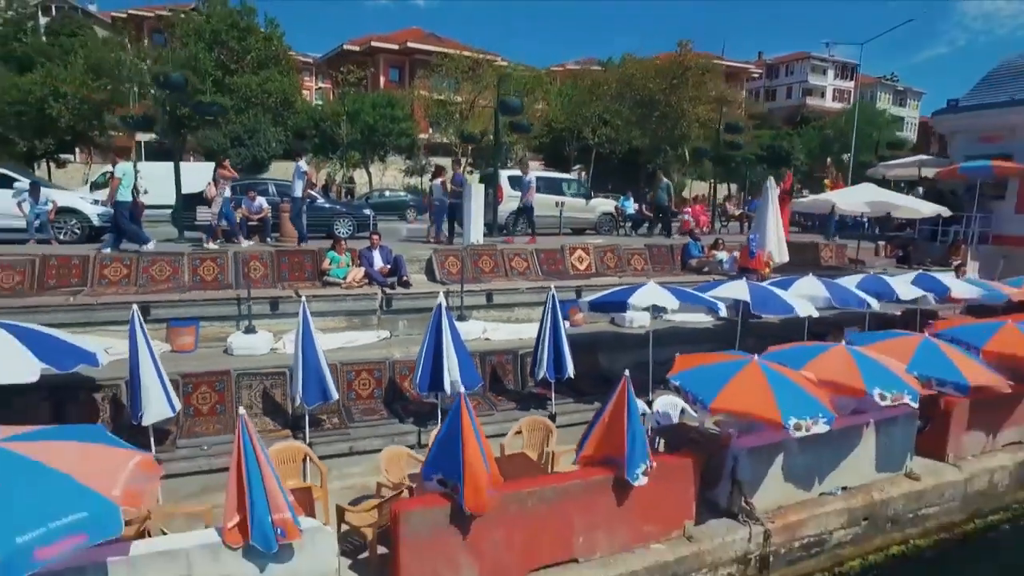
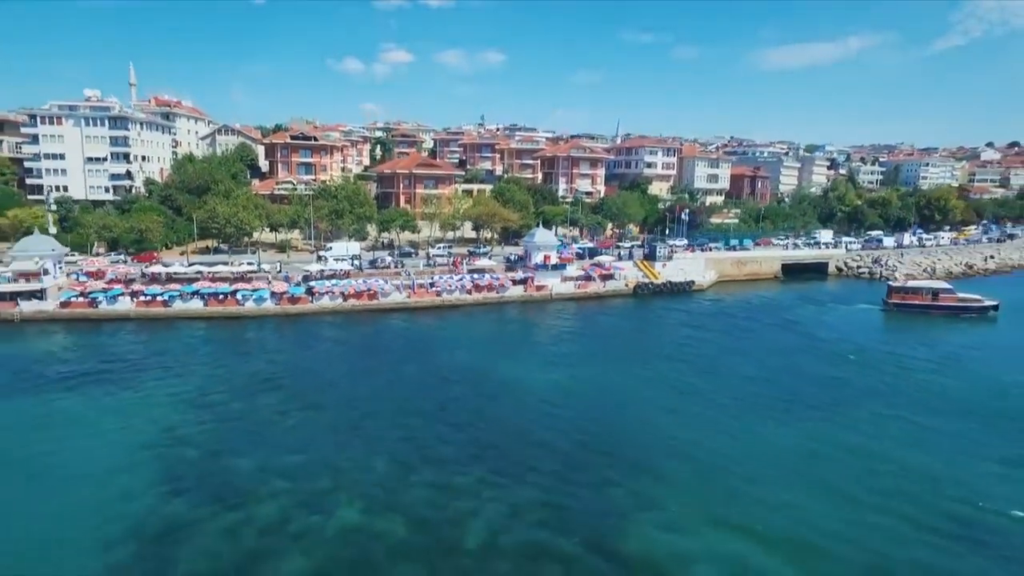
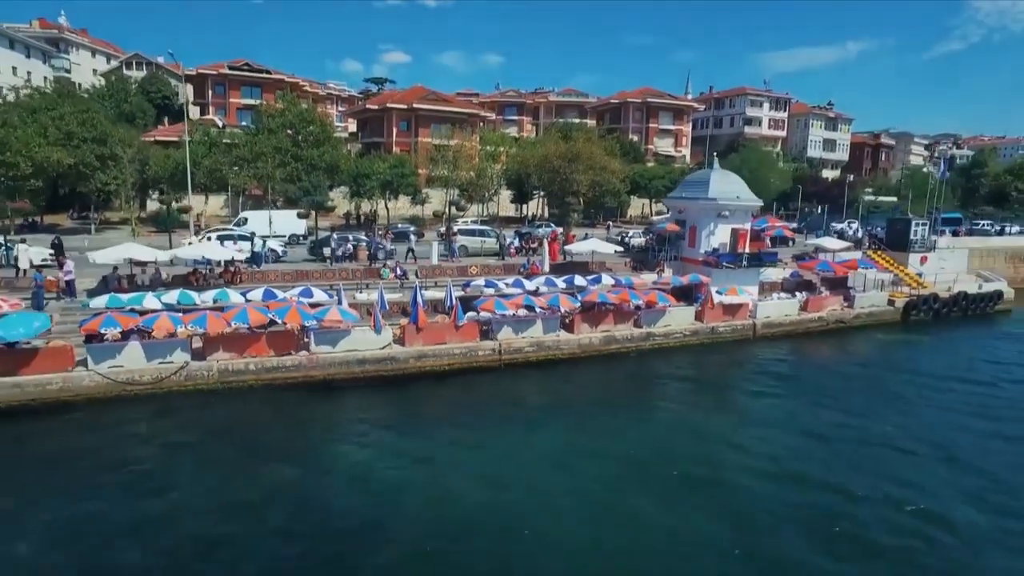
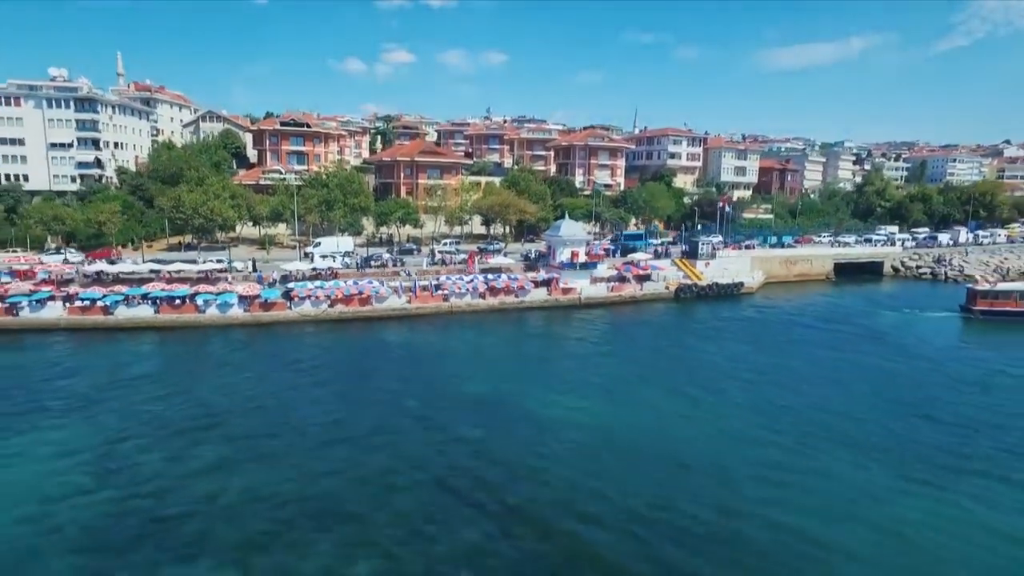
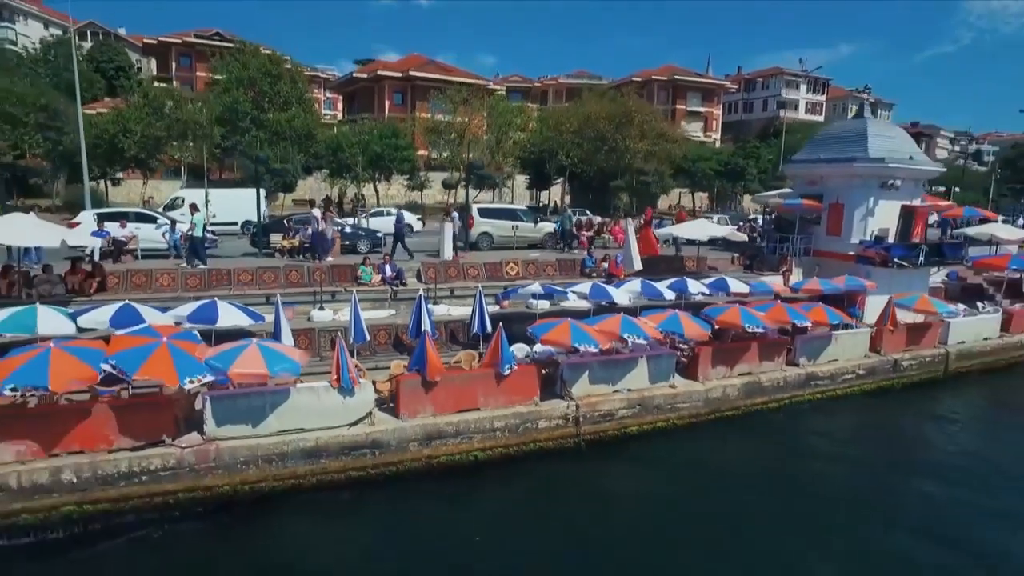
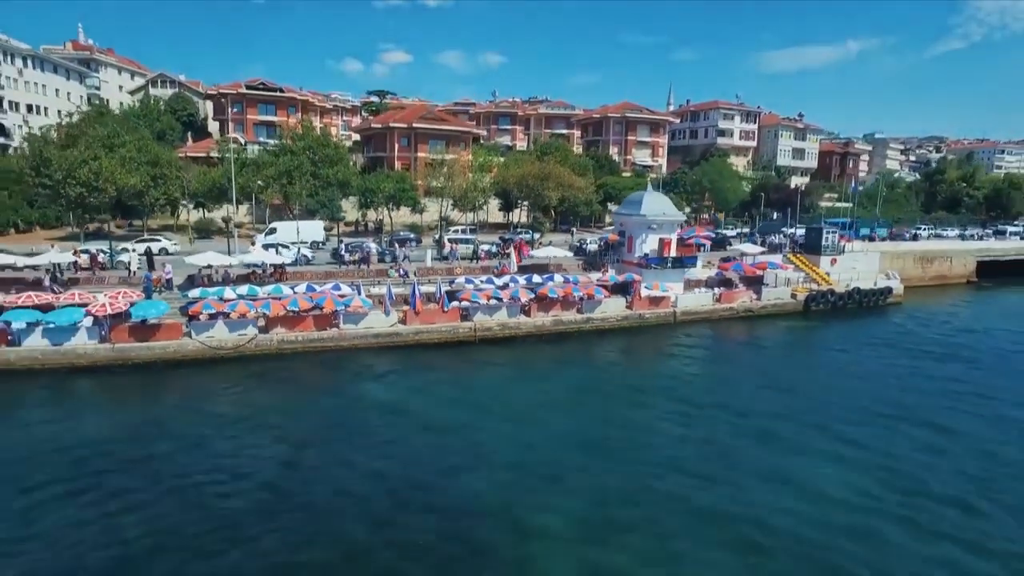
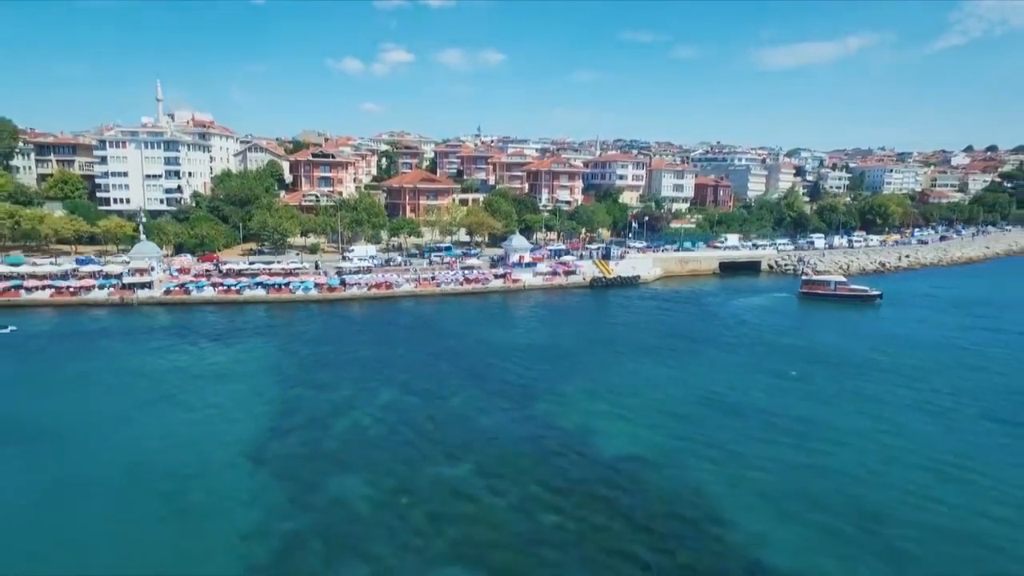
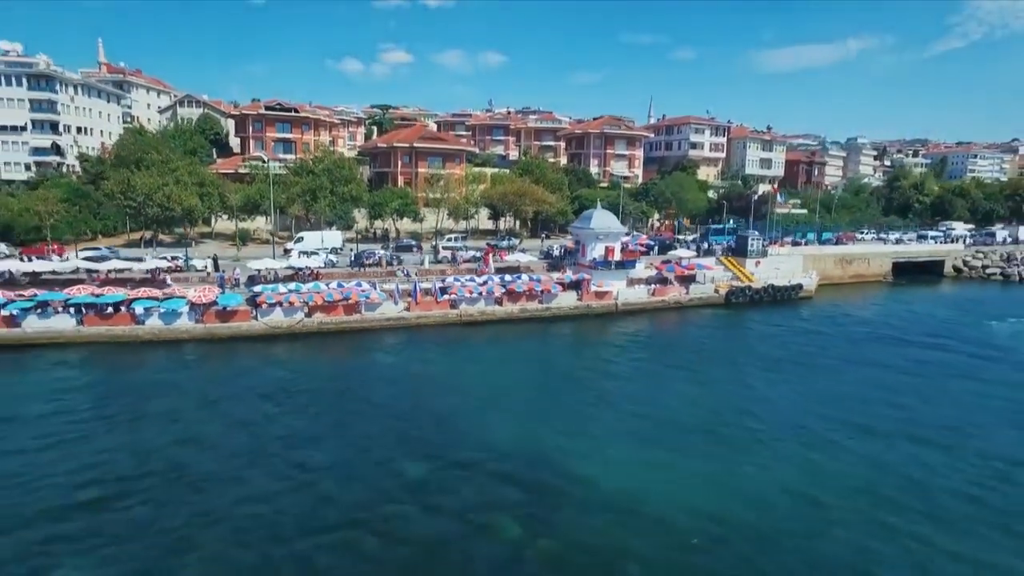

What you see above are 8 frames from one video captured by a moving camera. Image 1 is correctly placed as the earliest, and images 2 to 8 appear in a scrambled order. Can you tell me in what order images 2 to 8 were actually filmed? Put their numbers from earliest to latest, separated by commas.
5, 3, 6, 8, 4, 2, 7
